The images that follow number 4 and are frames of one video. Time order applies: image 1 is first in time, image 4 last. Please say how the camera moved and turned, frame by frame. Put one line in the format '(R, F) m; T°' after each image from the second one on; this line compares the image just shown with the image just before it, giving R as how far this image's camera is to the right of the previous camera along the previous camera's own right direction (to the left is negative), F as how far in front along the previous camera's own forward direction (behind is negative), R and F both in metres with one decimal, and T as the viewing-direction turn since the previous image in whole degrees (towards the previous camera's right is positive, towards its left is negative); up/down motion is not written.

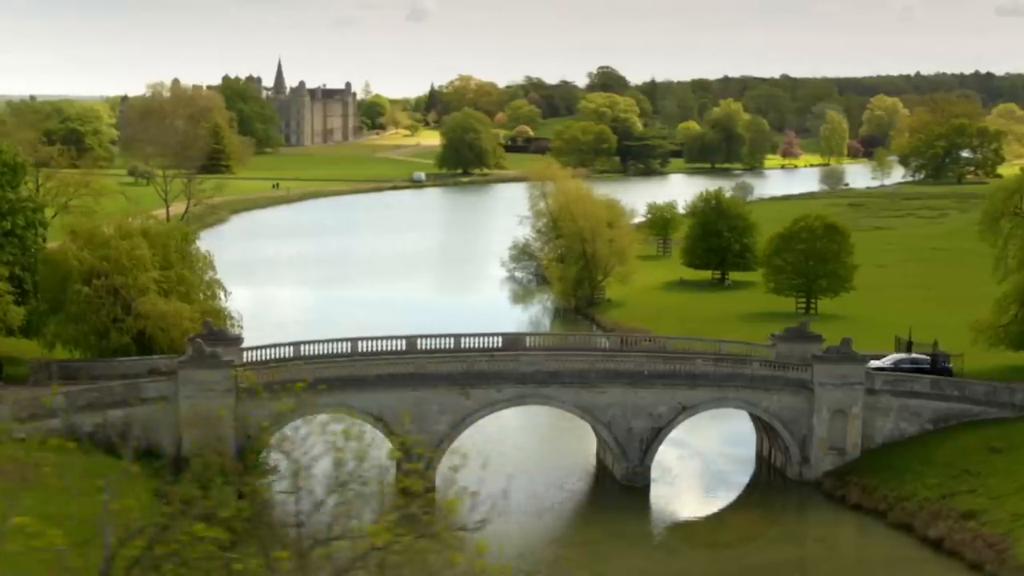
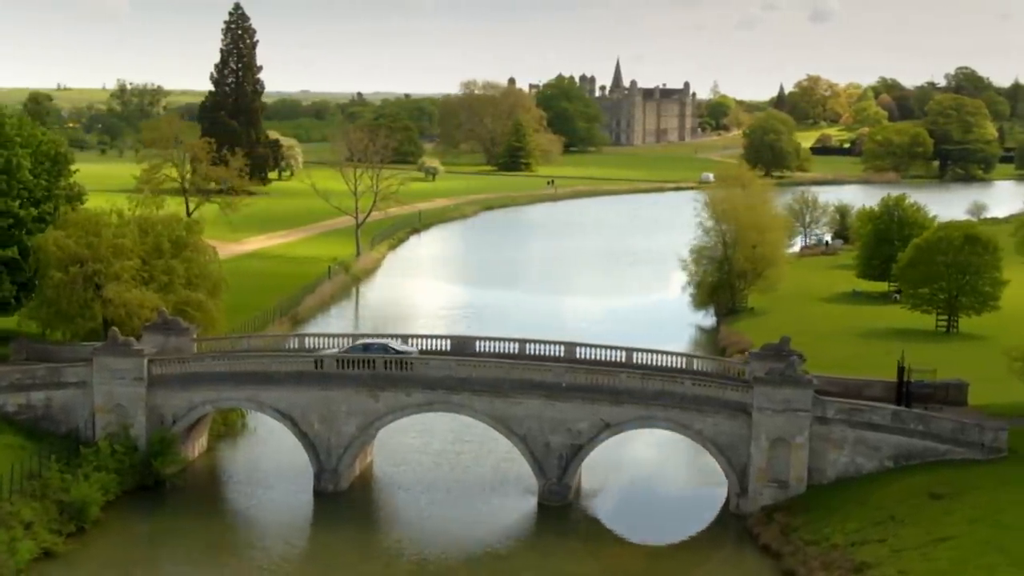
(+11.2, +3.4) m; -15°
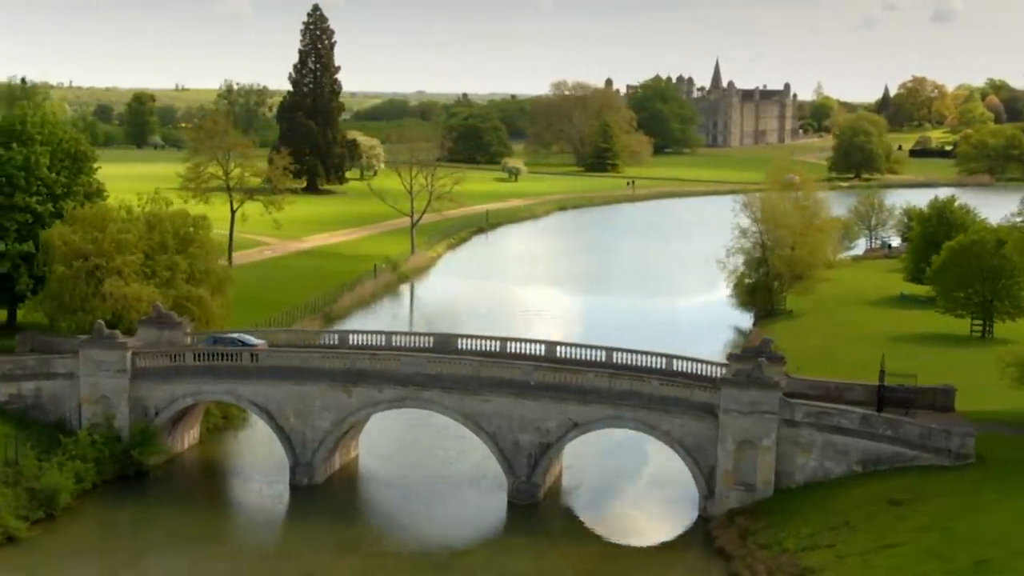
(+3.4, 0.0) m; -5°
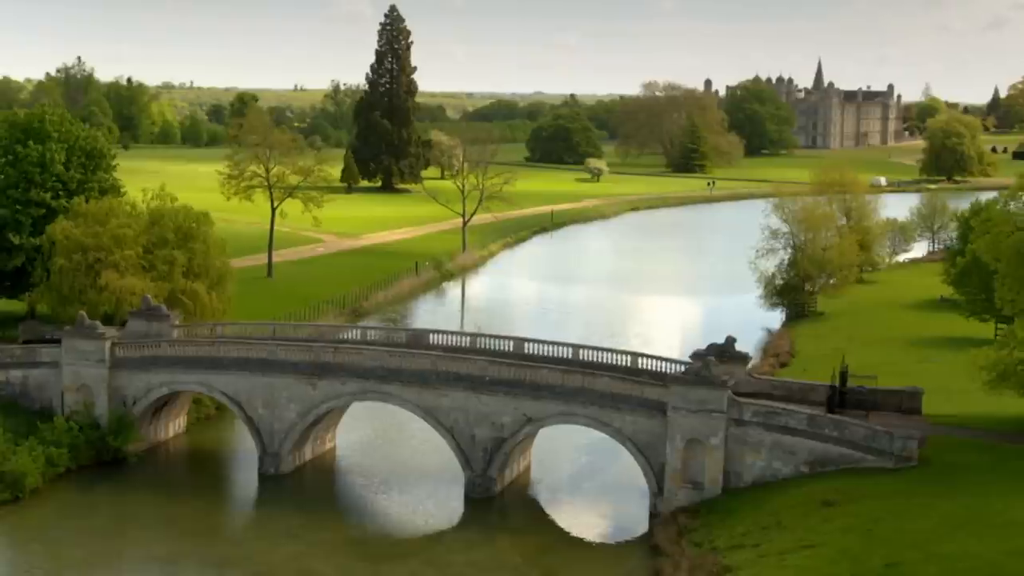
(+3.9, -0.3) m; -5°
